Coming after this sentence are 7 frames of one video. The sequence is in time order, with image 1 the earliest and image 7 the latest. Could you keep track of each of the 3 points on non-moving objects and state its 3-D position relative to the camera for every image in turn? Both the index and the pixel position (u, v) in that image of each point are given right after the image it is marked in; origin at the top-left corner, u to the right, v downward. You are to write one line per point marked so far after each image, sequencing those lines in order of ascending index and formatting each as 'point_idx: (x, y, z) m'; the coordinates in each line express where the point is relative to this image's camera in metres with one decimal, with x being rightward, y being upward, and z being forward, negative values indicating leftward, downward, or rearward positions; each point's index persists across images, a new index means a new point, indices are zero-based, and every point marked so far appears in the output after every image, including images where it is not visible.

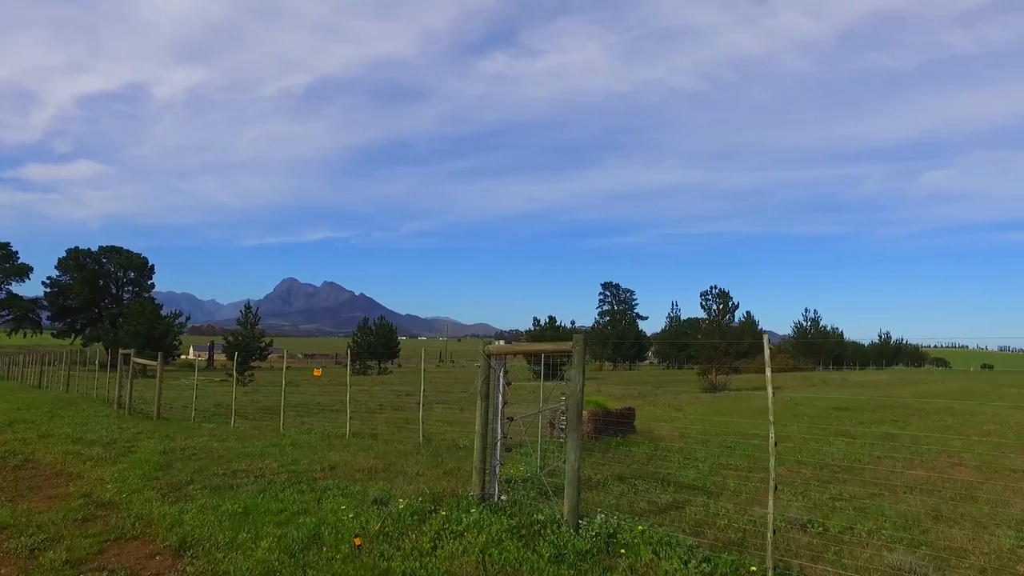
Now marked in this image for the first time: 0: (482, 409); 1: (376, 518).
0: (-0.3, -1.3, +7.4) m
1: (-1.3, -2.1, +6.4) m
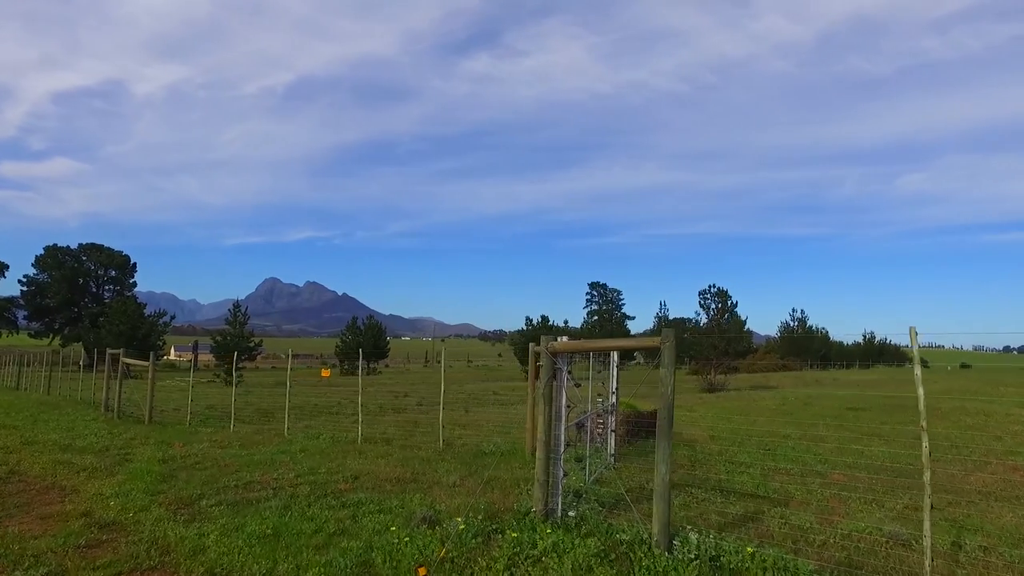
0: (+0.3, -1.2, +6.5) m
1: (-0.6, -2.0, +5.5) m
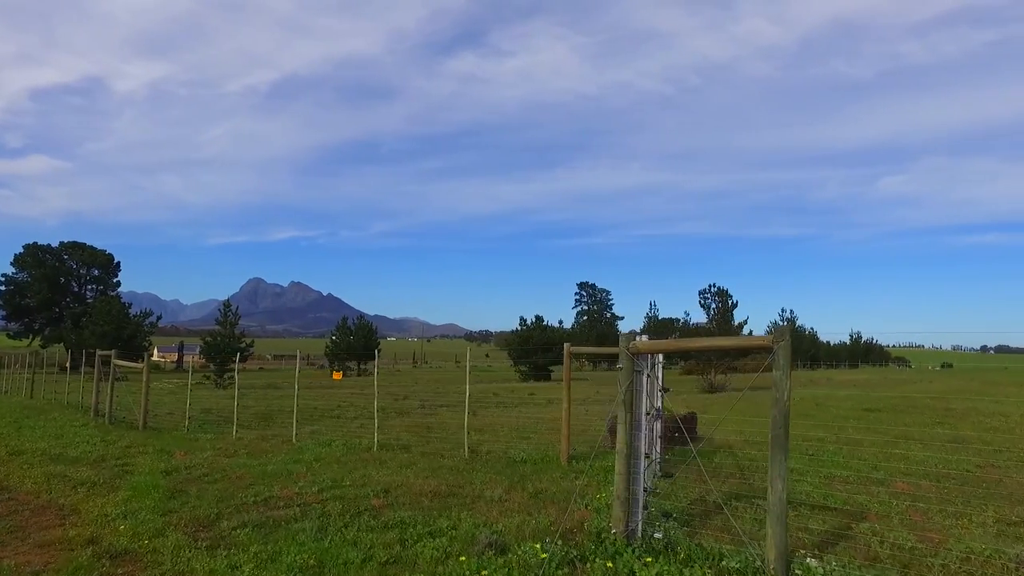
0: (+0.9, -1.1, +5.7) m
1: (0.0, -1.9, +4.7) m
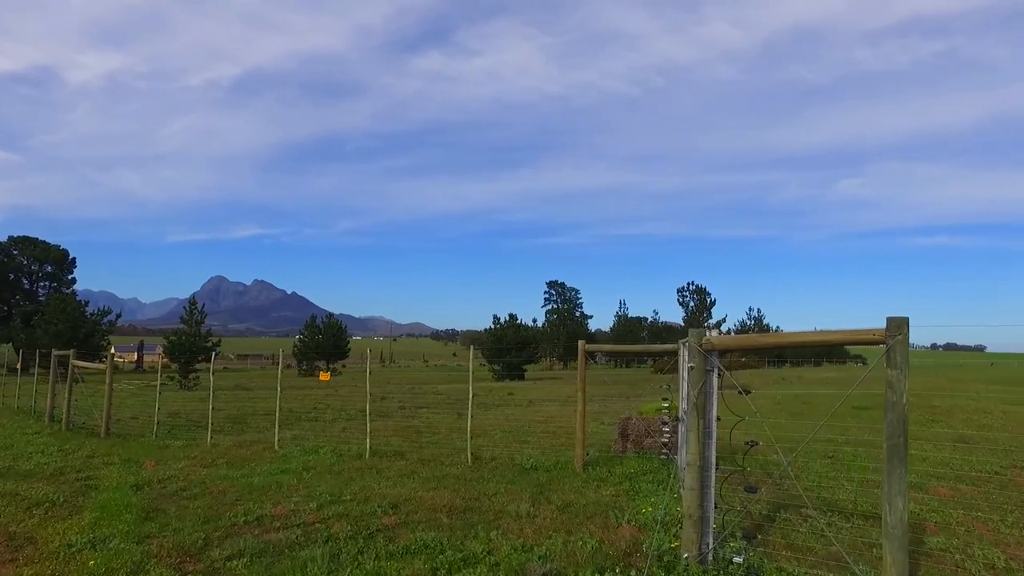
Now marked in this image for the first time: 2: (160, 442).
0: (+1.3, -1.0, +4.9) m
1: (+0.4, -1.8, +3.8) m
2: (-6.0, -2.6, +11.6) m
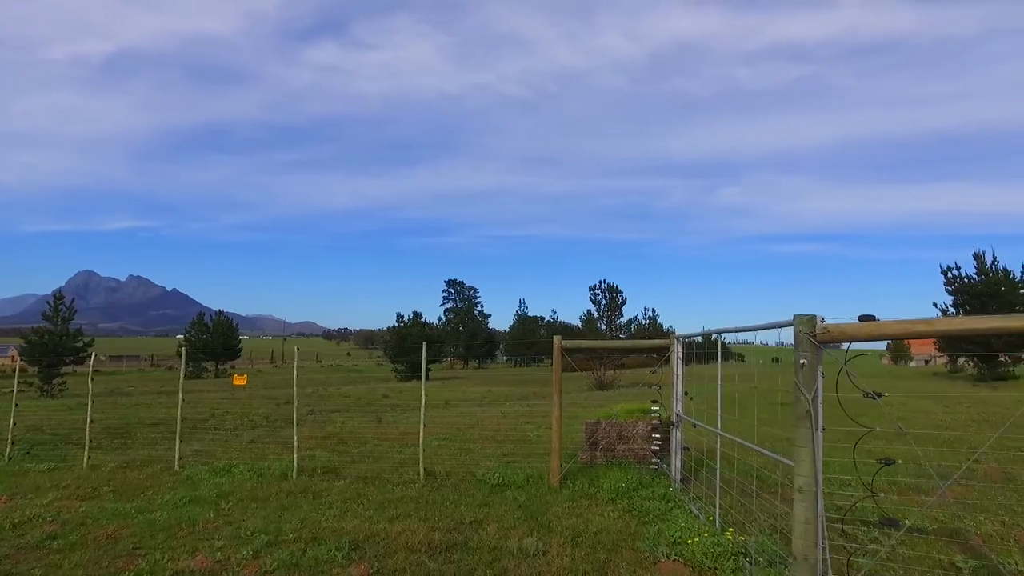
0: (+1.6, -0.9, +3.7) m
1: (+0.9, -1.7, +2.5) m
2: (-6.6, -2.4, +9.3) m
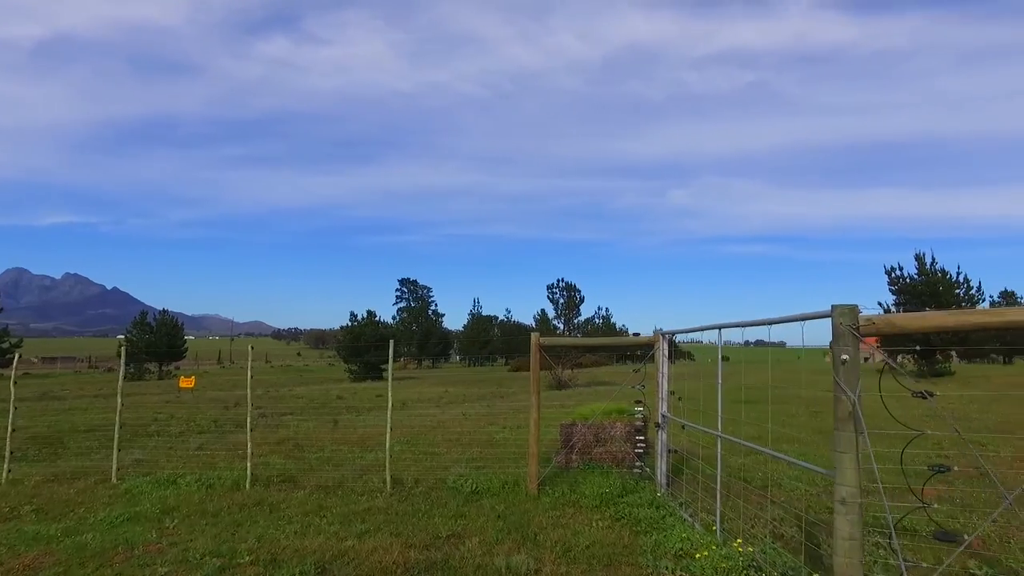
0: (+1.6, -0.8, +3.3) m
1: (+1.0, -1.6, +2.0) m
2: (-7.0, -2.3, +8.3) m
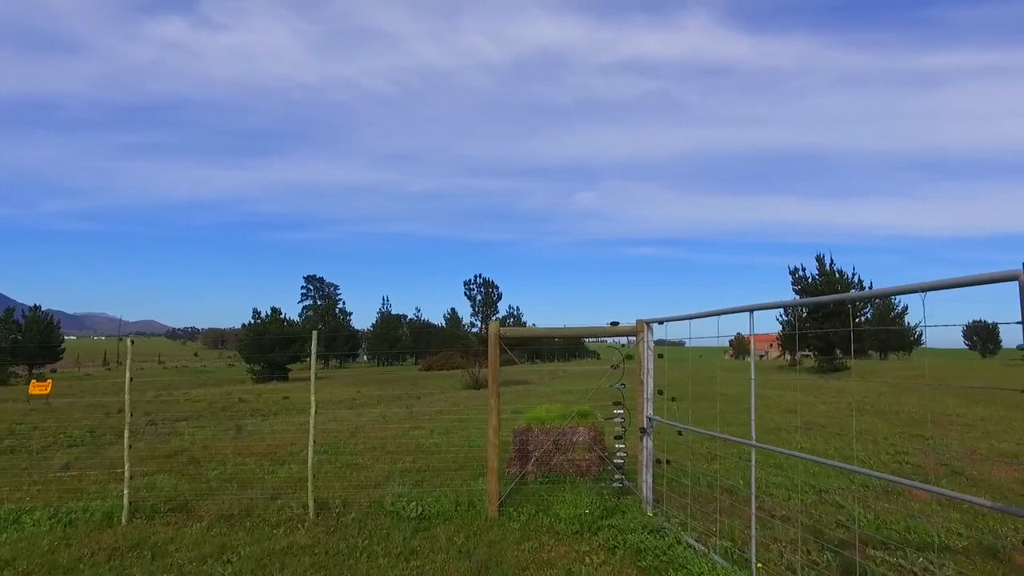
0: (+1.8, -0.6, +2.2) m
1: (+1.3, -1.4, +0.8) m
2: (-7.4, -2.0, +6.0) m
